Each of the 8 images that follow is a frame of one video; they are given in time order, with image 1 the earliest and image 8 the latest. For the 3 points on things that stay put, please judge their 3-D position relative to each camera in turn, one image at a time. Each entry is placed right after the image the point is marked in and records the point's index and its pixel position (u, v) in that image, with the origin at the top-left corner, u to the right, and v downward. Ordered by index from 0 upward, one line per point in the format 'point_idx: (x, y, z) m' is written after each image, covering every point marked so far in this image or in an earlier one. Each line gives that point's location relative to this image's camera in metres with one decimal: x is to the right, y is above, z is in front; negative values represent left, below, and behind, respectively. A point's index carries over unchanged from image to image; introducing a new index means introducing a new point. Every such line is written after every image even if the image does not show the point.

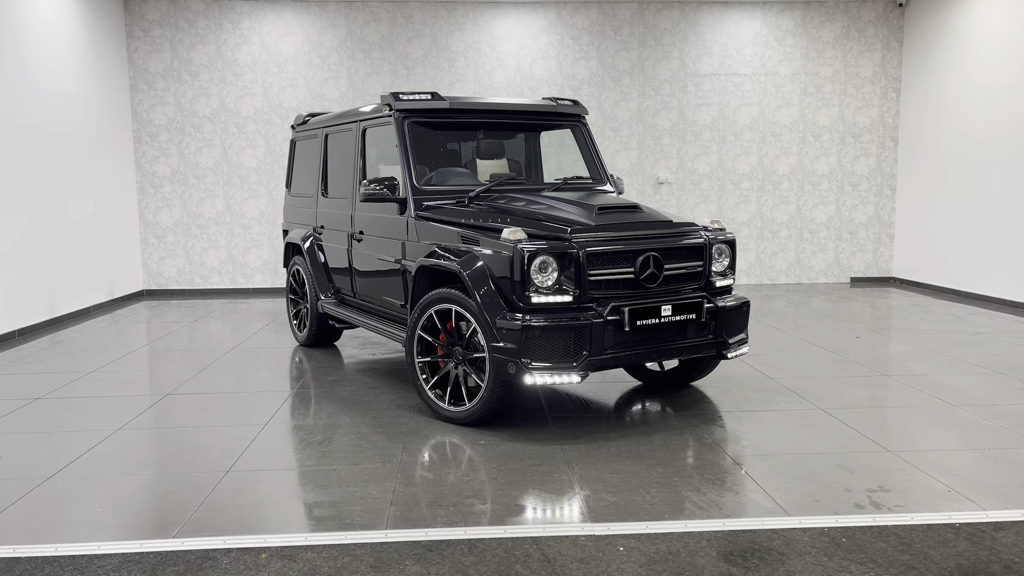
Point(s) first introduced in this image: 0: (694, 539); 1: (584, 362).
0: (+0.7, -0.9, +2.9) m
1: (+0.4, -0.4, +3.9) m
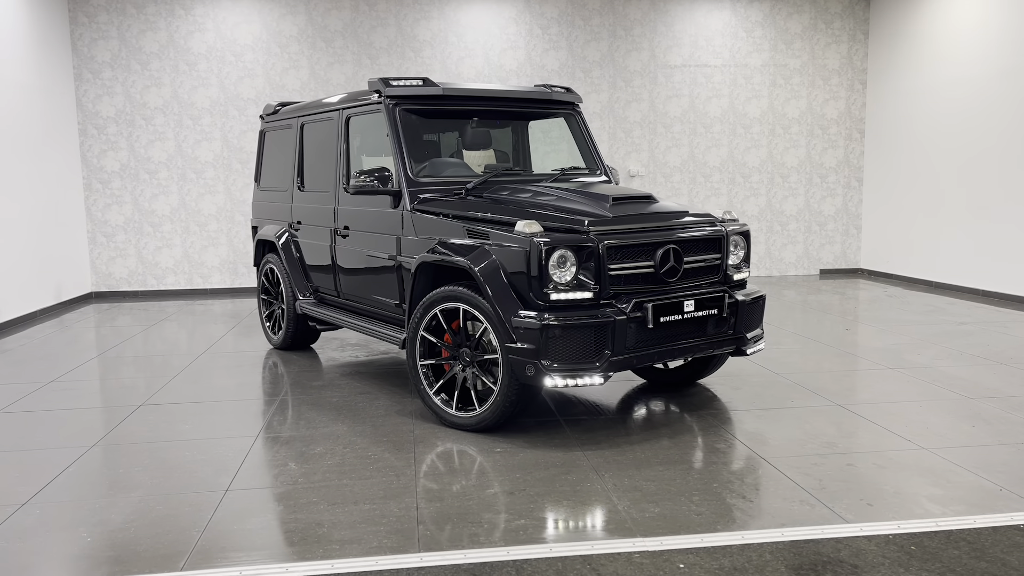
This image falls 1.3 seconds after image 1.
0: (+0.8, -0.9, +2.7) m
1: (+0.4, -0.3, +3.7) m
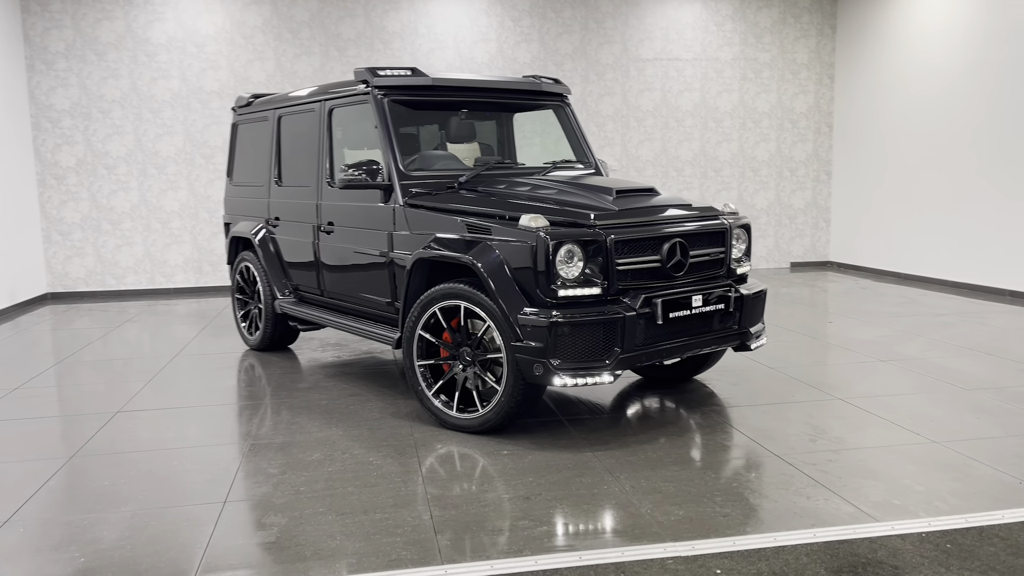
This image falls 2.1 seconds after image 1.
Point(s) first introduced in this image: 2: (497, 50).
0: (+0.9, -0.9, +2.6) m
1: (+0.5, -0.3, +3.6) m
2: (-0.2, +3.1, +10.4) m
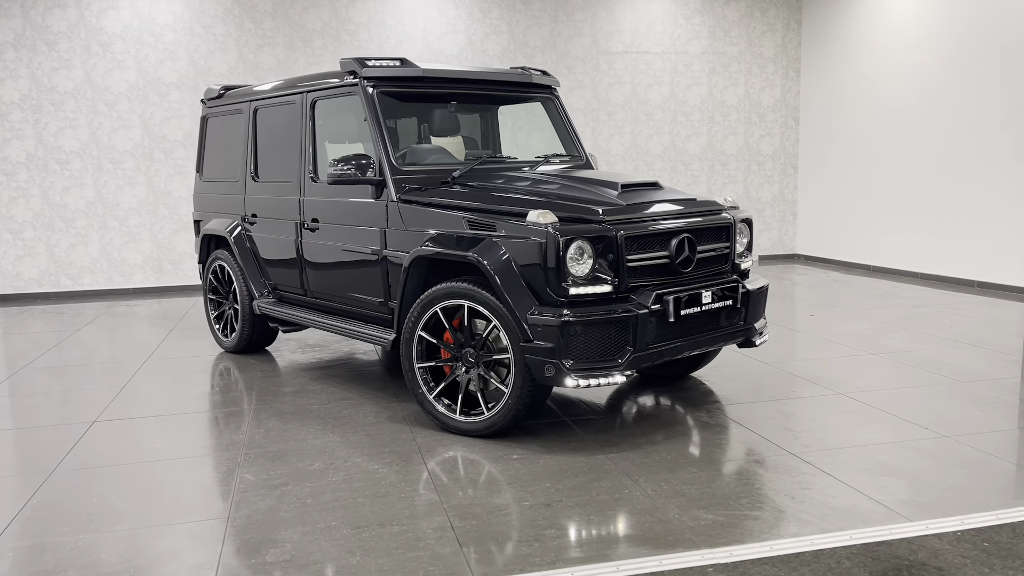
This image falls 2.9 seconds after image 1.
0: (+1.0, -0.8, +2.5) m
1: (+0.5, -0.3, +3.5) m
2: (-0.6, +3.1, +10.2) m
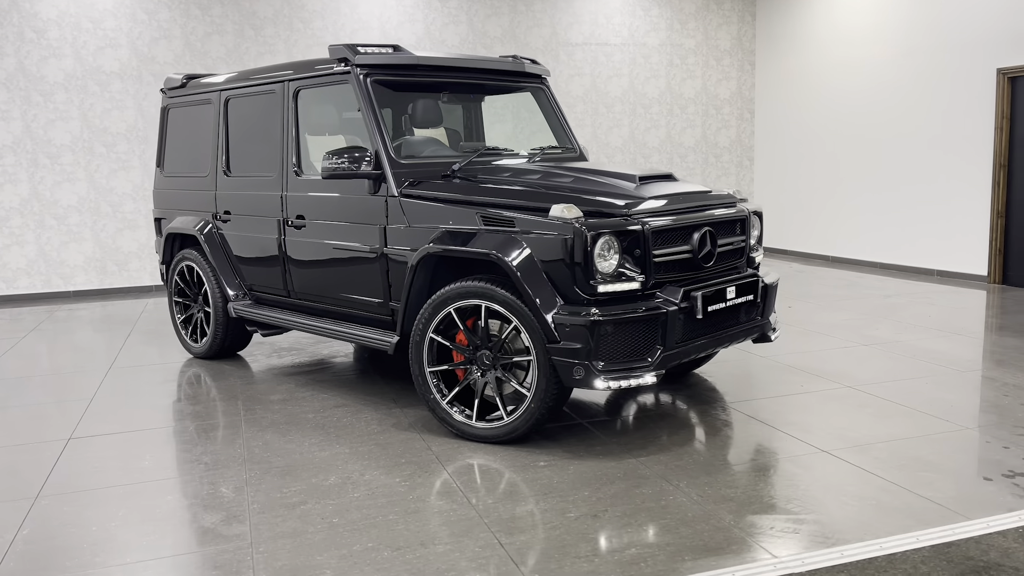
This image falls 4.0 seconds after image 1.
0: (+1.2, -0.8, +2.4) m
1: (+0.6, -0.3, +3.4) m
2: (-1.1, +3.2, +10.0) m
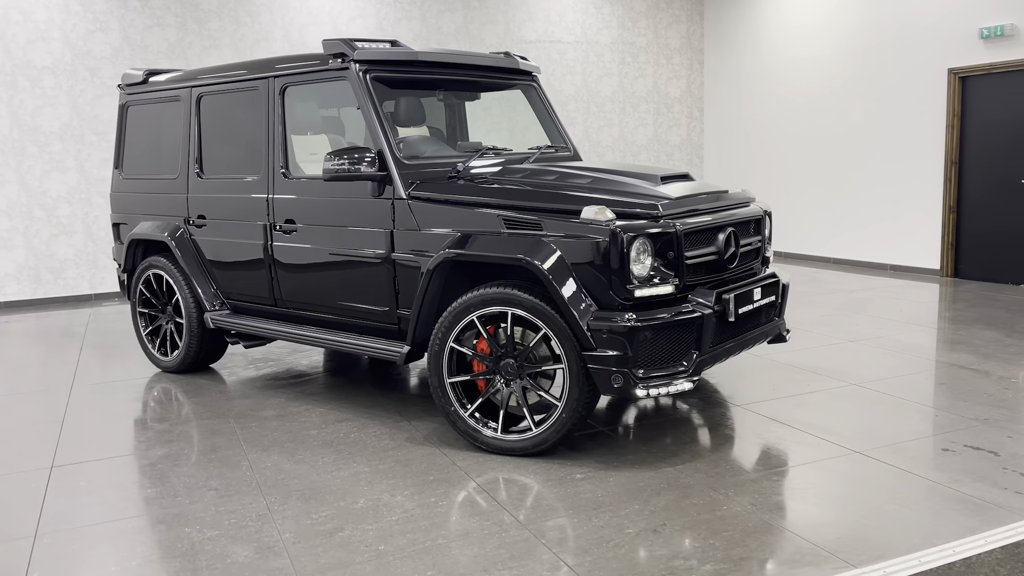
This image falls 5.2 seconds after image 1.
0: (+1.4, -0.8, +2.4) m
1: (+0.7, -0.3, +3.3) m
2: (-1.6, +3.1, +9.7) m
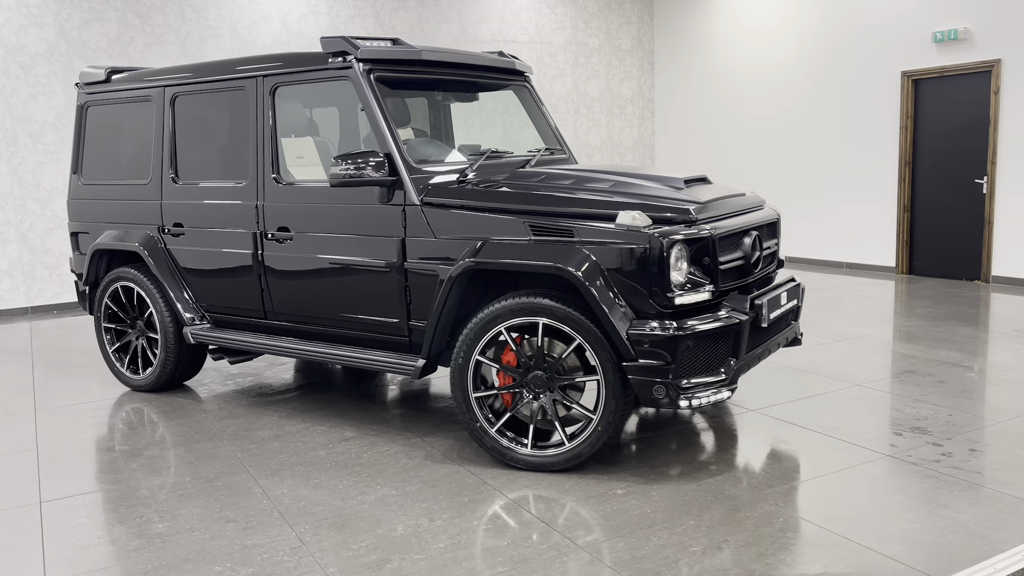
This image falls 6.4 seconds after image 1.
0: (+1.6, -0.8, +2.4) m
1: (+0.9, -0.3, +3.2) m
2: (-2.1, +3.1, +9.4) m
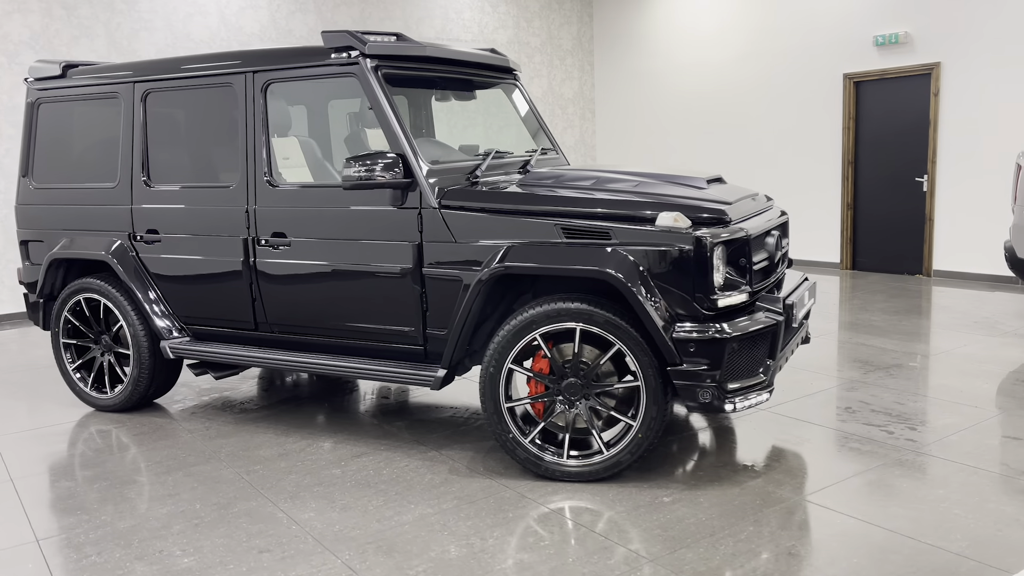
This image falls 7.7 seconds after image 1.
0: (+1.9, -0.8, +2.5) m
1: (+1.0, -0.3, +3.2) m
2: (-2.7, +3.0, +9.0) m
